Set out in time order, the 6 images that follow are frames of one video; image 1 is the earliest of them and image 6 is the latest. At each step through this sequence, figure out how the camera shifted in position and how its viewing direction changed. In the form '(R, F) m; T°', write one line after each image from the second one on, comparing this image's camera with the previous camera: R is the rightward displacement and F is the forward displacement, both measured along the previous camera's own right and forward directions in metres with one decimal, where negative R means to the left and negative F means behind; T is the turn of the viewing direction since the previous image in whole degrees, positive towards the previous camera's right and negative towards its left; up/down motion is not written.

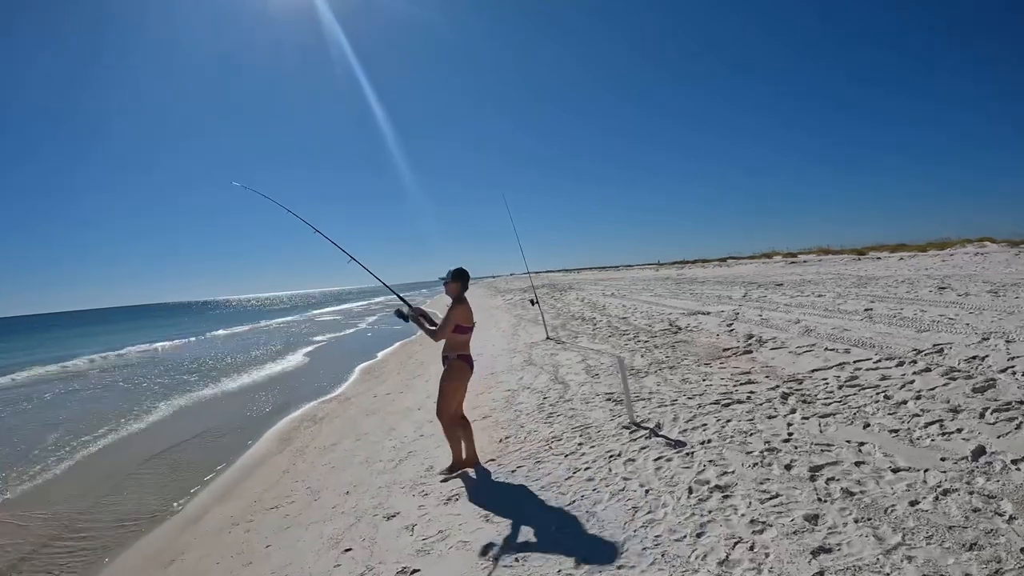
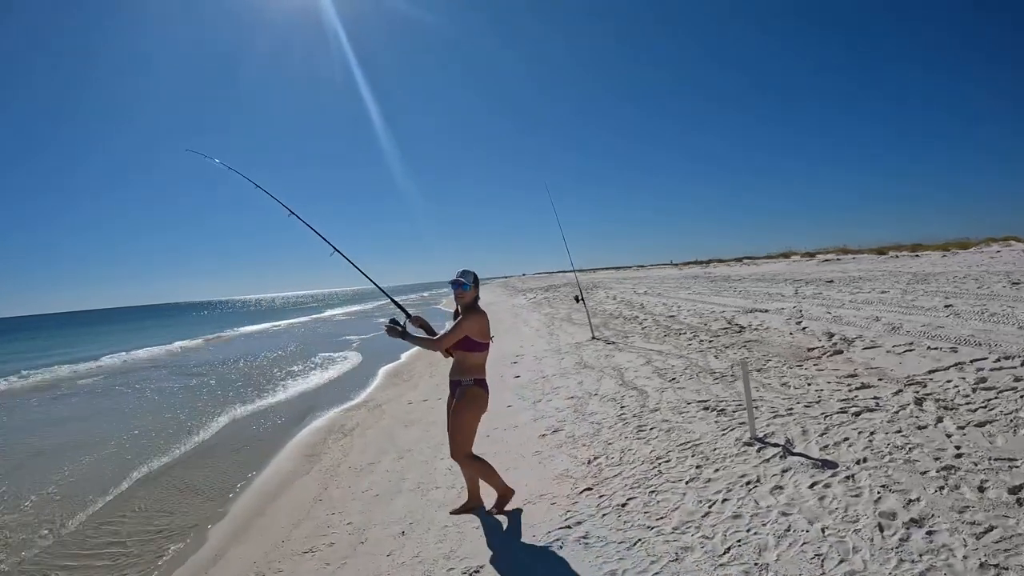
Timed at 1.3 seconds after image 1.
(-1.0, +1.2) m; +2°
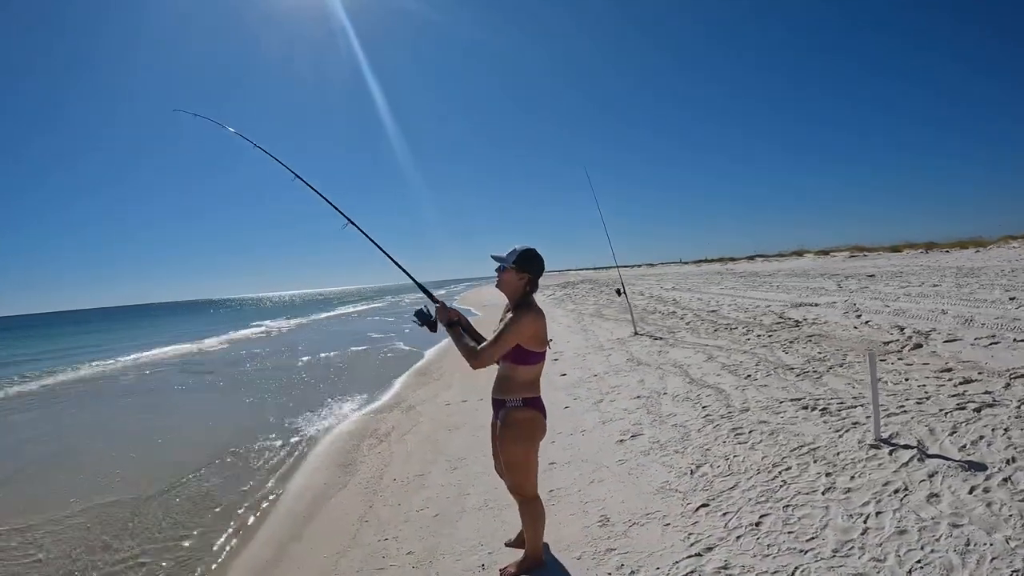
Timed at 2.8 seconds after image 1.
(-0.8, +0.7) m; +2°
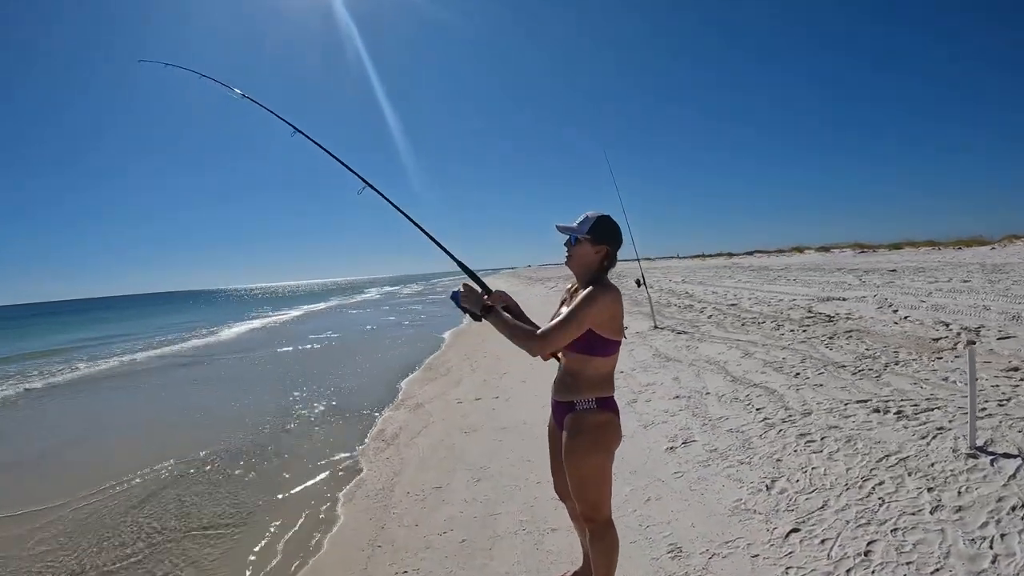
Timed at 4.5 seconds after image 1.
(-0.4, +0.6) m; +2°
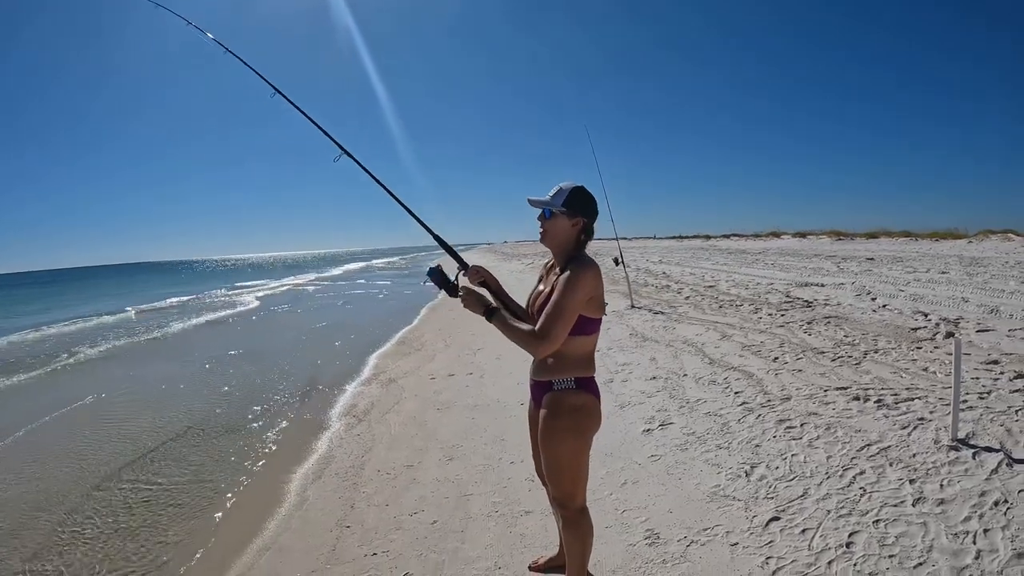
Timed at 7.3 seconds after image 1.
(0.0, +0.2) m; +2°
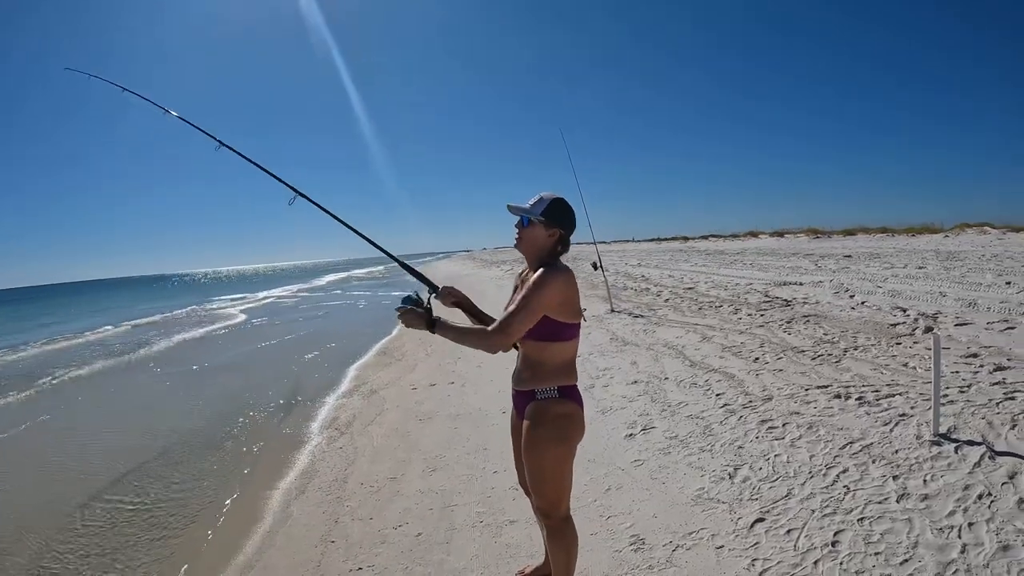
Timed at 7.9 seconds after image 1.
(+0.1, 0.0) m; +1°
